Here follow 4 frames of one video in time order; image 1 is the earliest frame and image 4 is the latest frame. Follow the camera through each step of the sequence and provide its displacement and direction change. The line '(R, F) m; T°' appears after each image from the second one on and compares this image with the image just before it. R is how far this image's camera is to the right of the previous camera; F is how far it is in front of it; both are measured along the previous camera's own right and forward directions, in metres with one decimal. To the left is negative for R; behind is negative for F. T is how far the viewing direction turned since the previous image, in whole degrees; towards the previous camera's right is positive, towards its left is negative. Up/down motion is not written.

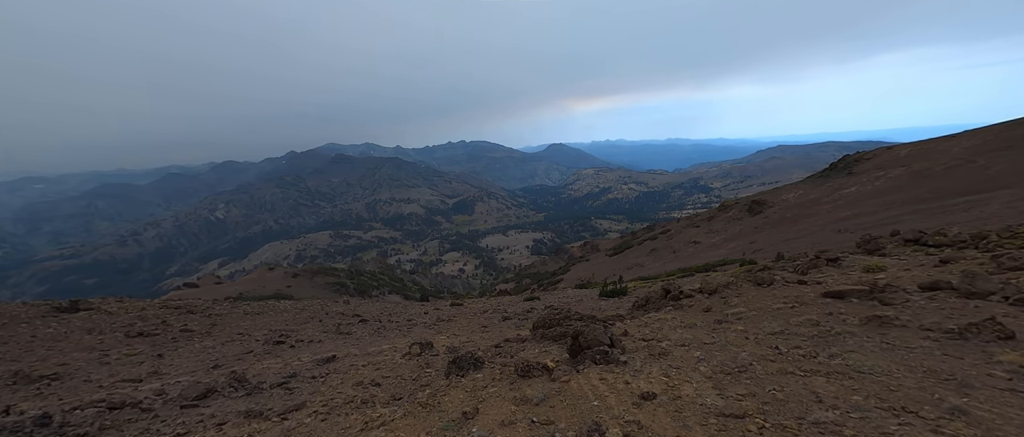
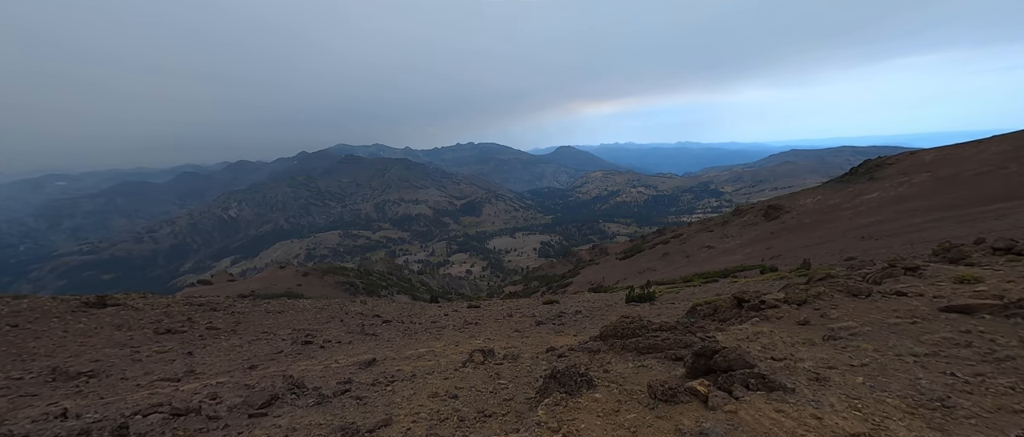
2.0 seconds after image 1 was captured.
(-0.8, +0.3) m; -1°
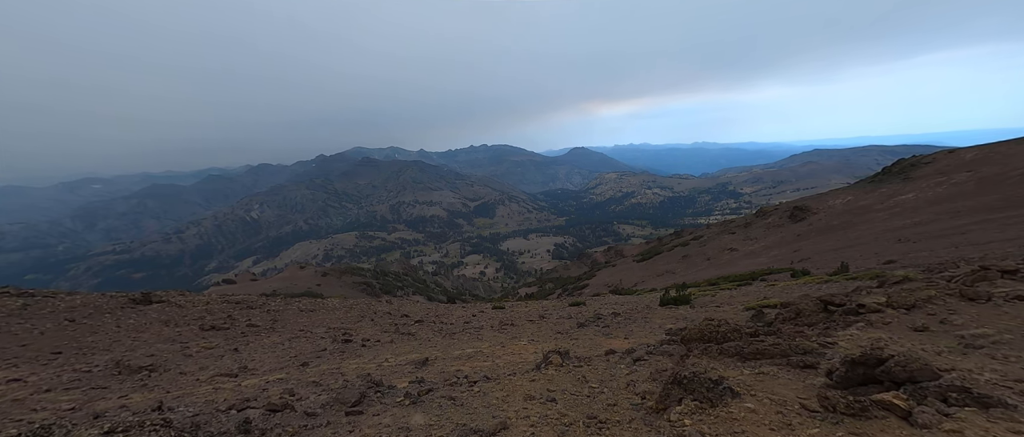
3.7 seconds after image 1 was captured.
(-0.8, +0.1) m; -2°
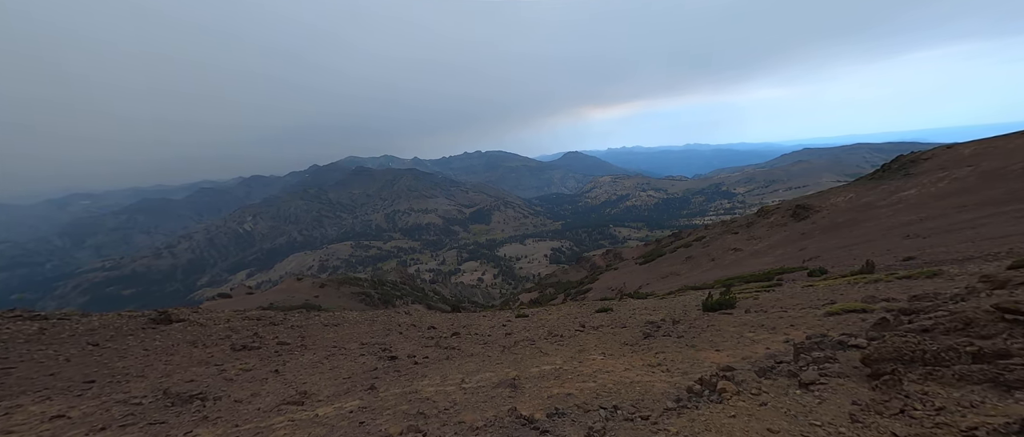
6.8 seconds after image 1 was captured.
(-1.8, +0.5) m; 0°
